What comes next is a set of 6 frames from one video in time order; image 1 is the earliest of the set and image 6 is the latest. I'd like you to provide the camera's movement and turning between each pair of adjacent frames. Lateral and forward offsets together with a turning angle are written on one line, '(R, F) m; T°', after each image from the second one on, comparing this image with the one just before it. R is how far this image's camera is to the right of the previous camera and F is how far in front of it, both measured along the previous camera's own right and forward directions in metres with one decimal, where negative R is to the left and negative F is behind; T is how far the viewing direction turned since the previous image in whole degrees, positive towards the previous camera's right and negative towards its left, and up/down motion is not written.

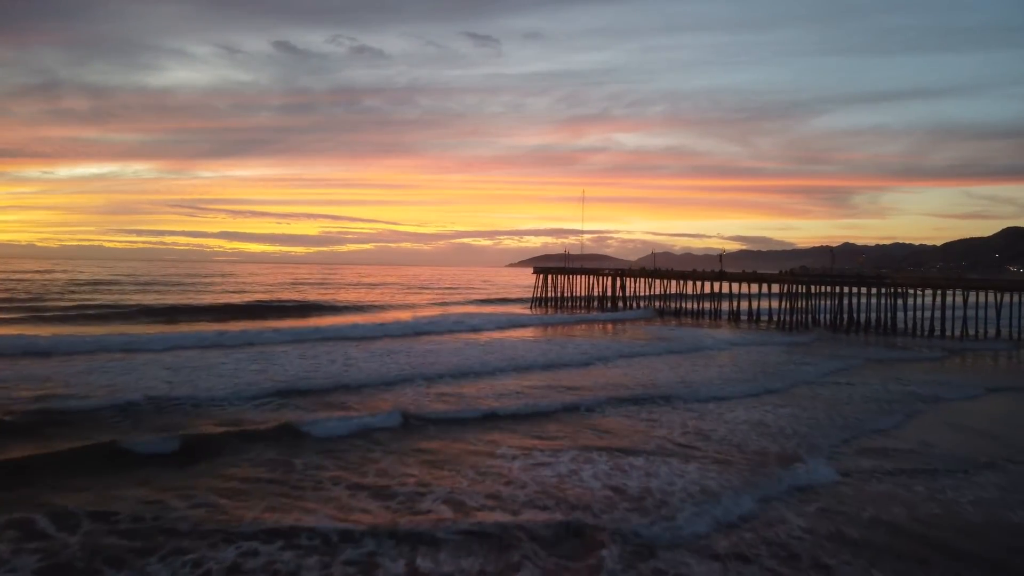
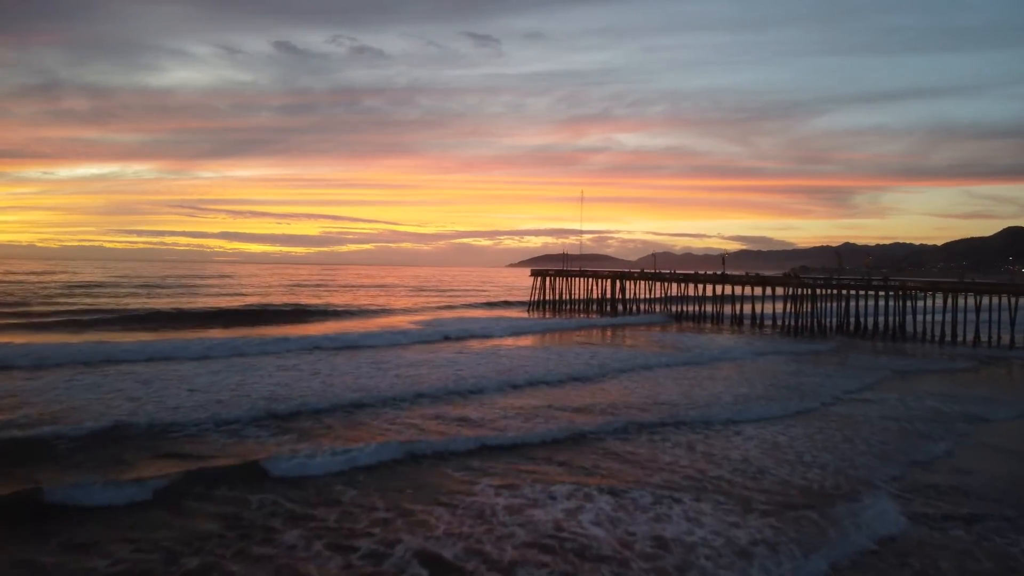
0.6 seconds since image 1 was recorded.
(+0.1, +0.7) m; 0°
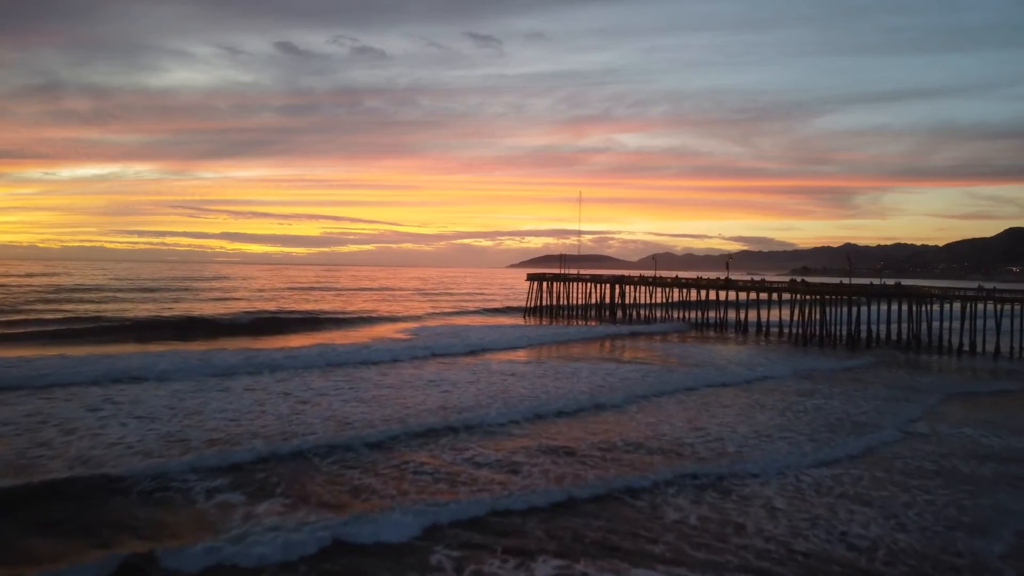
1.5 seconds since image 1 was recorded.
(+0.2, +1.2) m; 0°
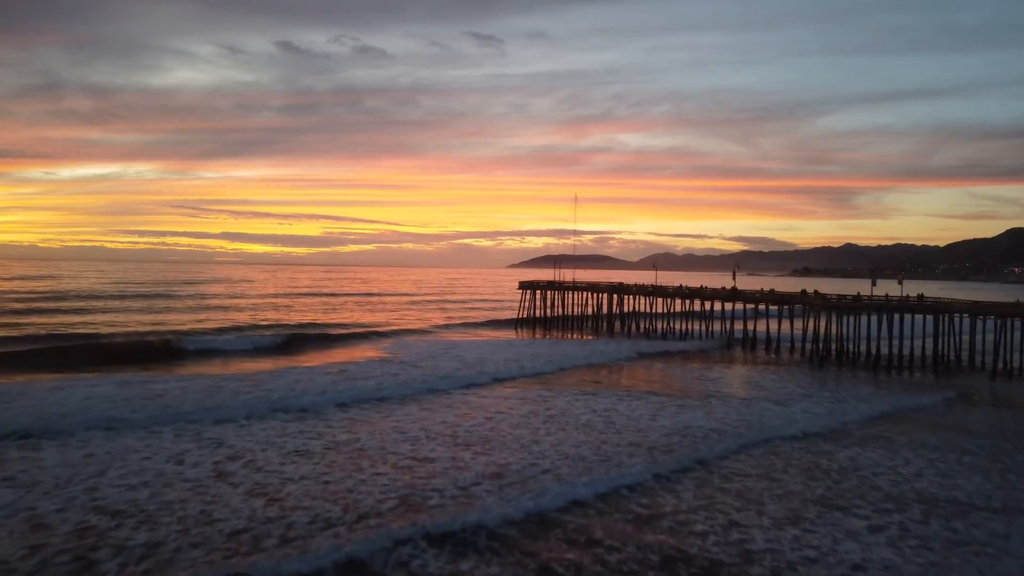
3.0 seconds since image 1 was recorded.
(+0.4, +2.2) m; 0°
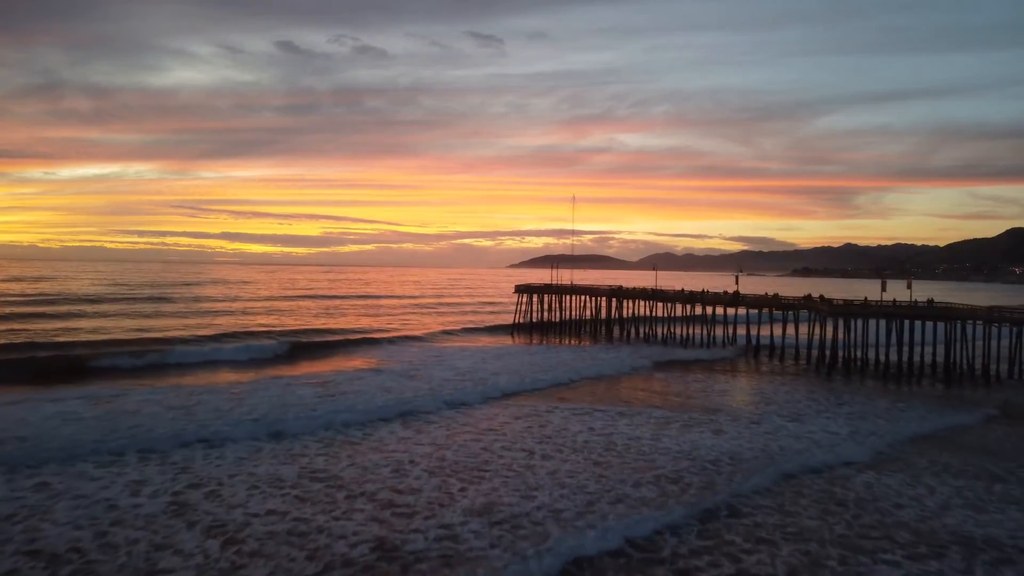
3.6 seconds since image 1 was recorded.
(+0.1, +0.9) m; 0°
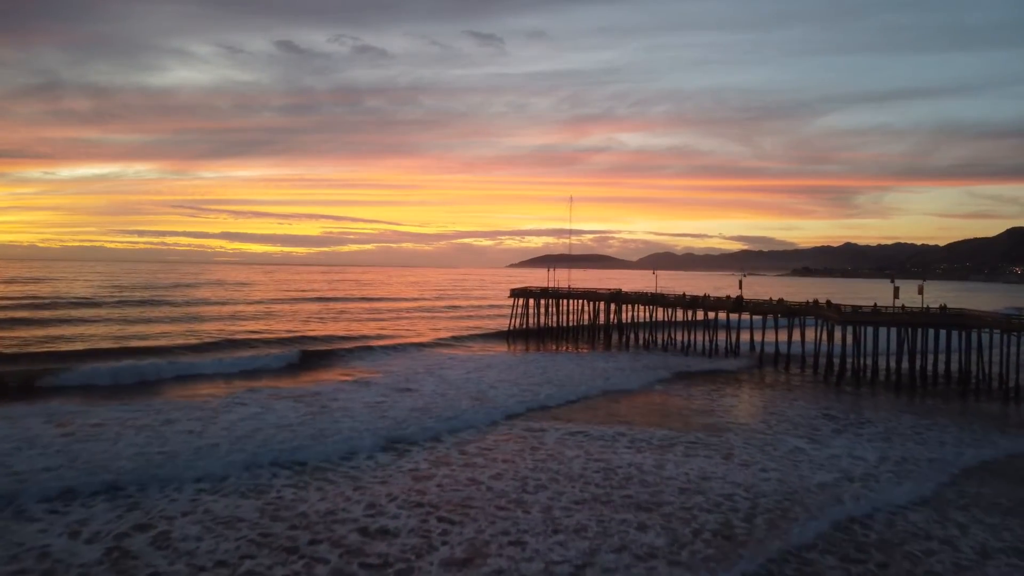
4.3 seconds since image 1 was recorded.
(+0.1, +1.0) m; 0°
